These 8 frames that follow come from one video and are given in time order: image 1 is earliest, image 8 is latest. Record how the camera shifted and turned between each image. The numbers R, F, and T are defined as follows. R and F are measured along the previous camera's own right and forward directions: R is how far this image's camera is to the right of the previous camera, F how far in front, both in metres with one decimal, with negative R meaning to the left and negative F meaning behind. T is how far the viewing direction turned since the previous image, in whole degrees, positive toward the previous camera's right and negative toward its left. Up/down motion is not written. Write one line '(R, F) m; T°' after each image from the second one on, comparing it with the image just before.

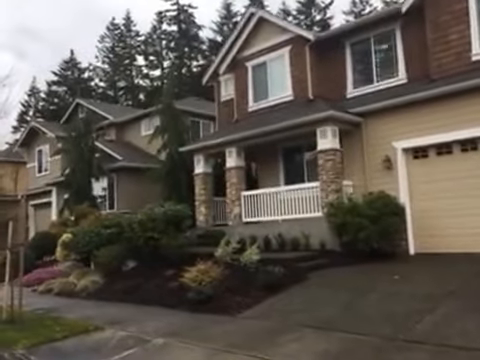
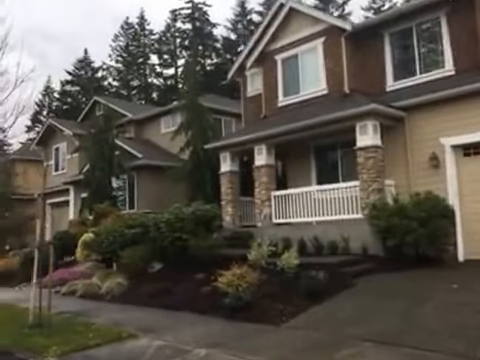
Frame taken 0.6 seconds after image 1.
(-0.8, +0.9) m; -1°
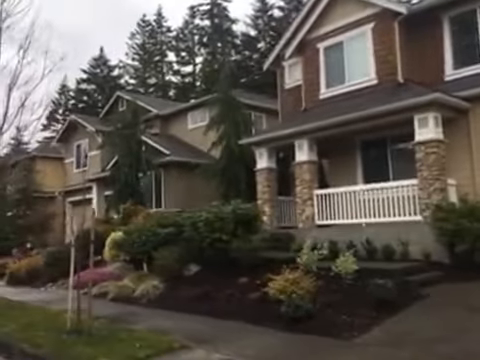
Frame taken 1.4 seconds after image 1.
(-1.1, +1.2) m; -1°
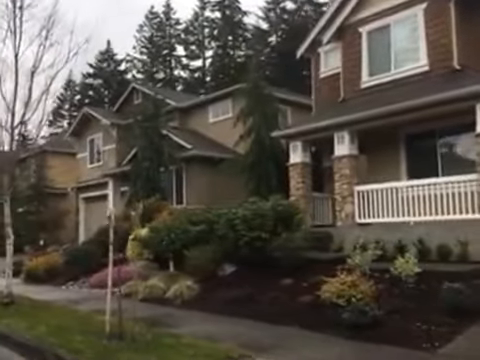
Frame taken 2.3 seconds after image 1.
(-1.1, +1.0) m; 0°
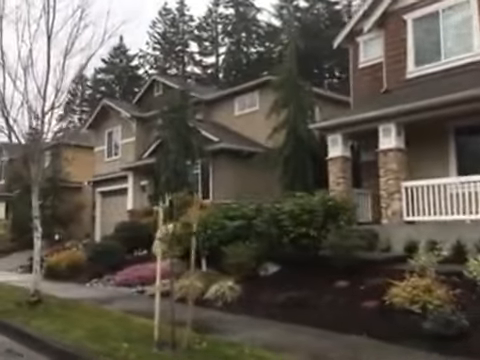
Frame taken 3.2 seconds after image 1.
(-1.1, +1.0) m; -1°
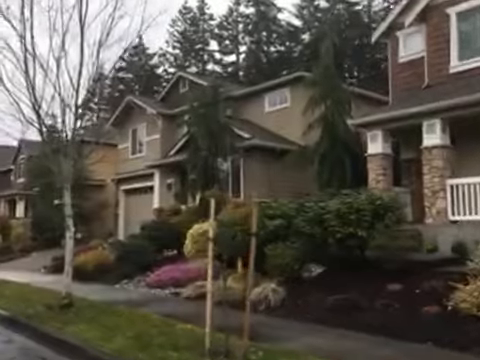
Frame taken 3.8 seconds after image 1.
(-0.7, +0.6) m; -2°
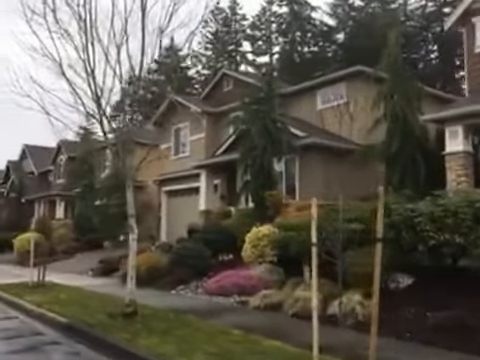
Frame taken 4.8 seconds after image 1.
(-1.2, +1.1) m; -3°
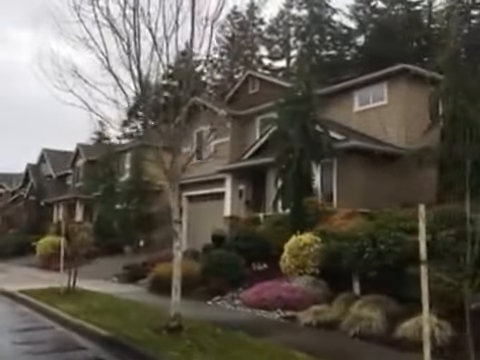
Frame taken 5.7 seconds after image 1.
(-1.1, +1.2) m; -1°
